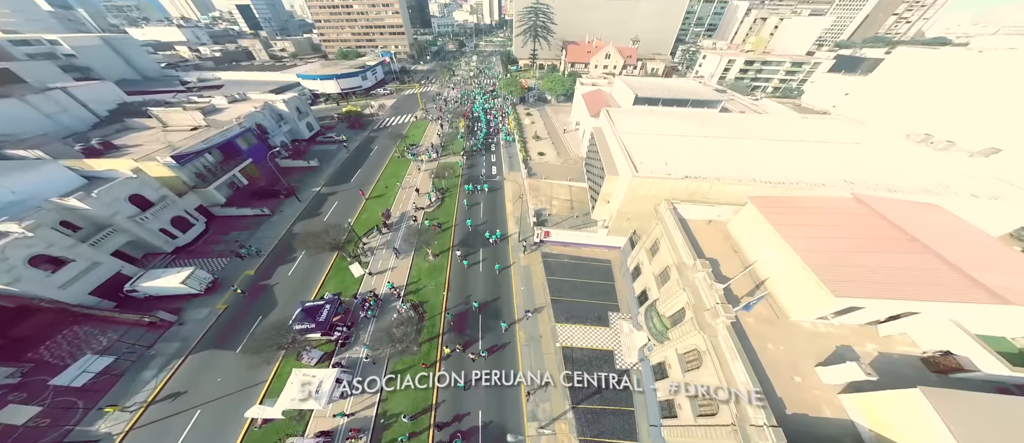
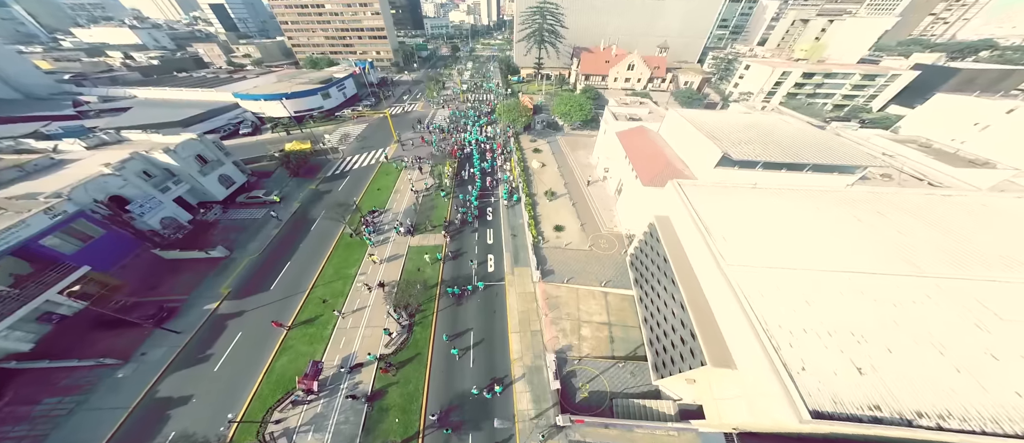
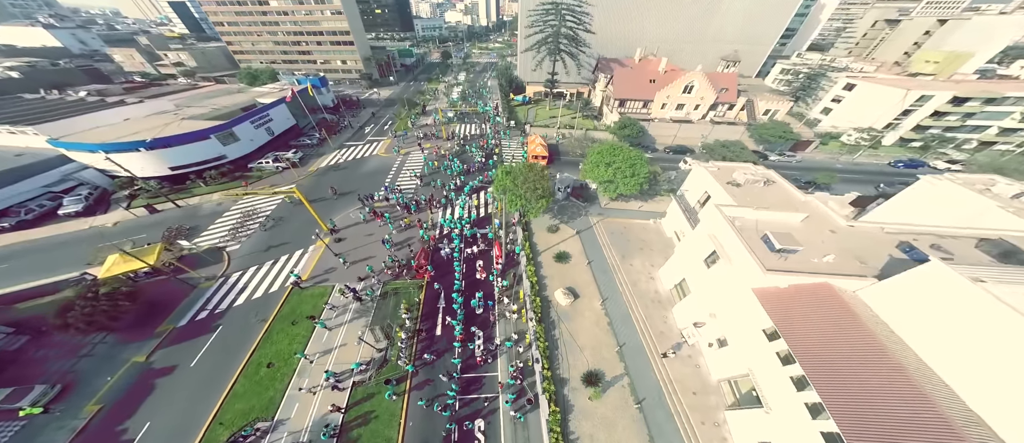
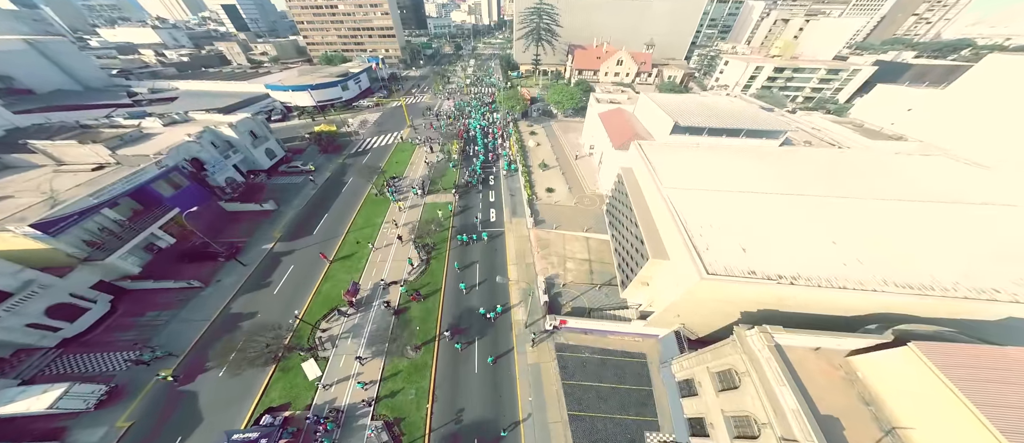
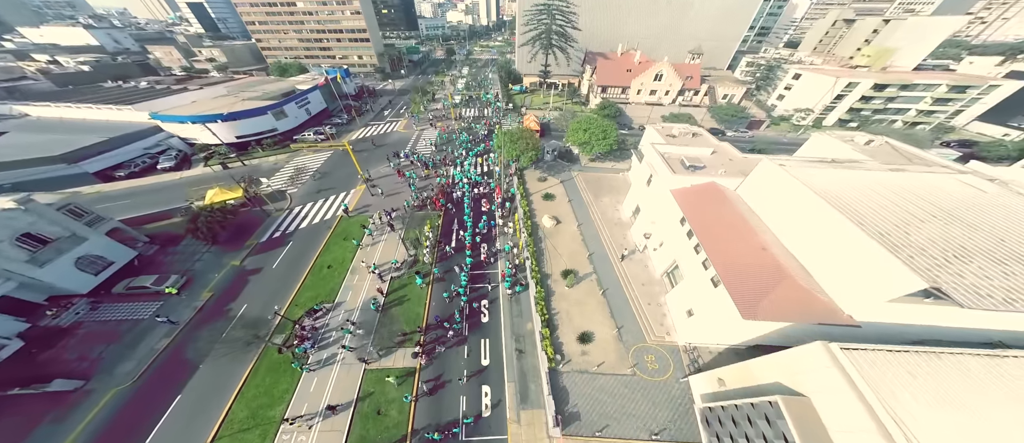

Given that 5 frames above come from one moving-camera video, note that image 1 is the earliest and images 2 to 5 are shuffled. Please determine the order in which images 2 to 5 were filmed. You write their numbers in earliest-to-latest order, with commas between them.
4, 2, 5, 3
